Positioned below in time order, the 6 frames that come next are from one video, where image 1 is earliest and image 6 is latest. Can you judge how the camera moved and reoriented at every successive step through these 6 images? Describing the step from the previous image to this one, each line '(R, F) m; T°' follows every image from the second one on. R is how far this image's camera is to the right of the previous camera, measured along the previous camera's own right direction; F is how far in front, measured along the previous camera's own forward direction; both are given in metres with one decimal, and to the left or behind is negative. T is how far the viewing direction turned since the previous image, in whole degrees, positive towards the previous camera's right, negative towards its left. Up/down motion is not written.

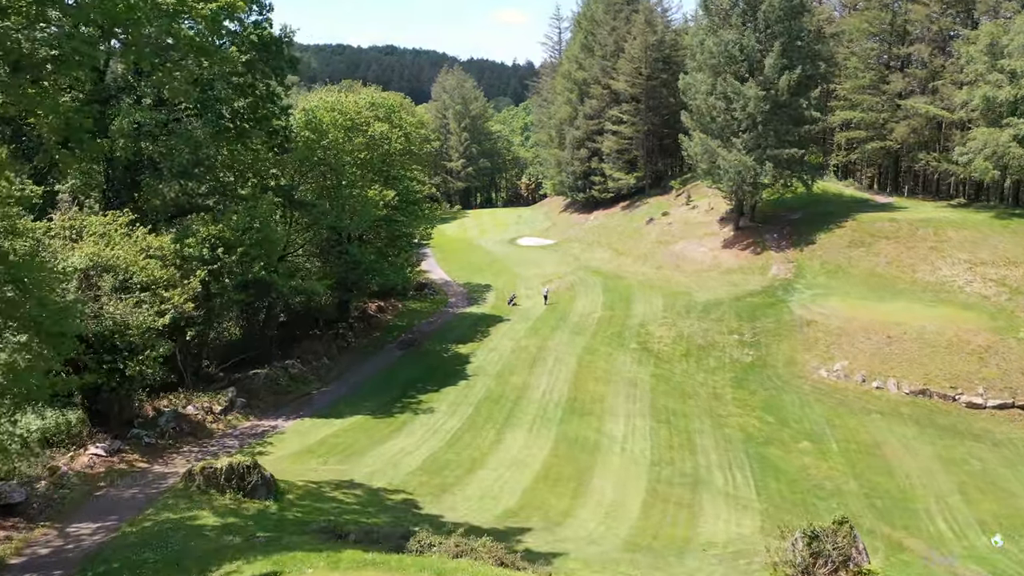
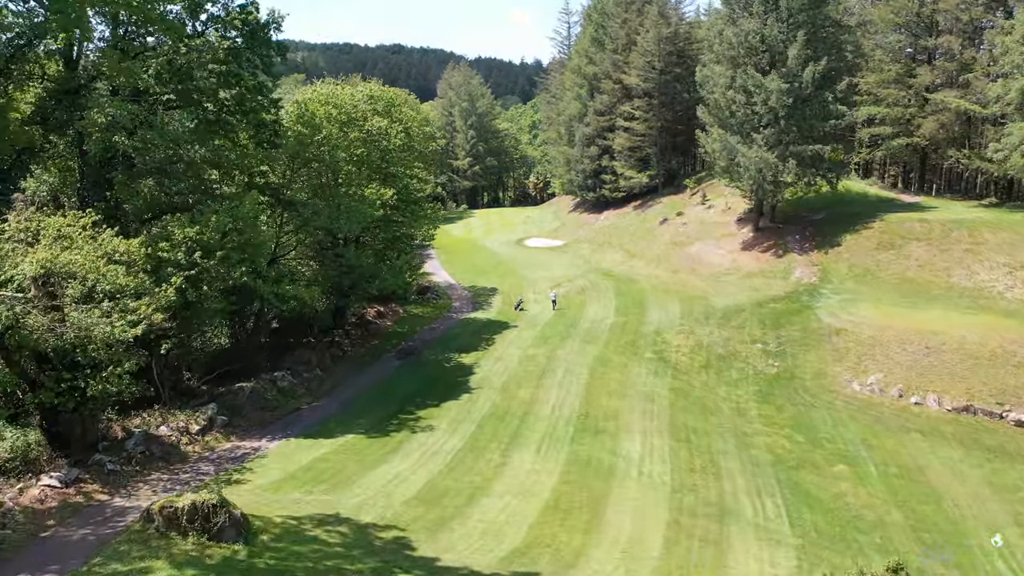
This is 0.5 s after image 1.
(0.0, +2.3) m; -1°
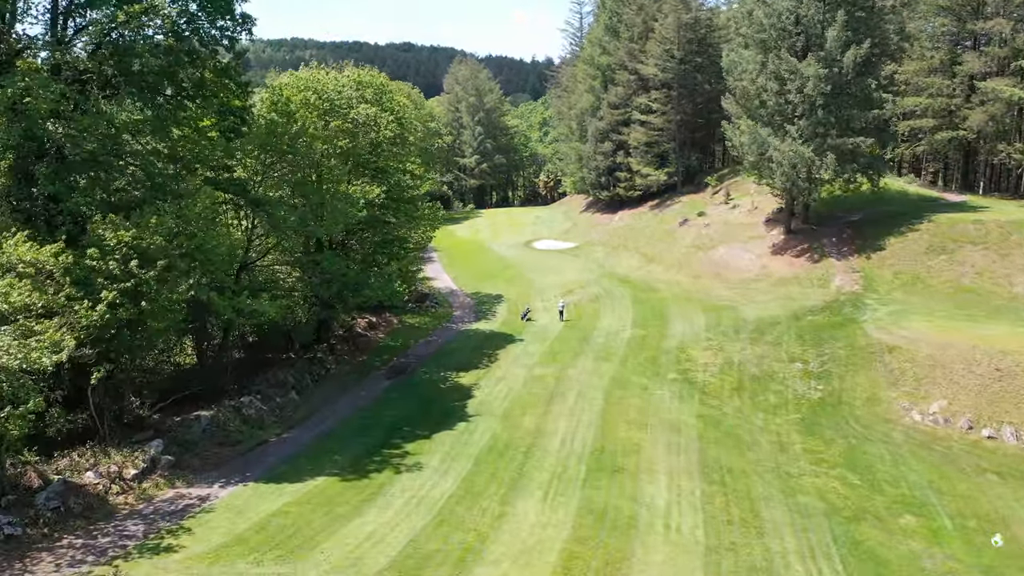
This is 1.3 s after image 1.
(+0.2, +3.9) m; -1°
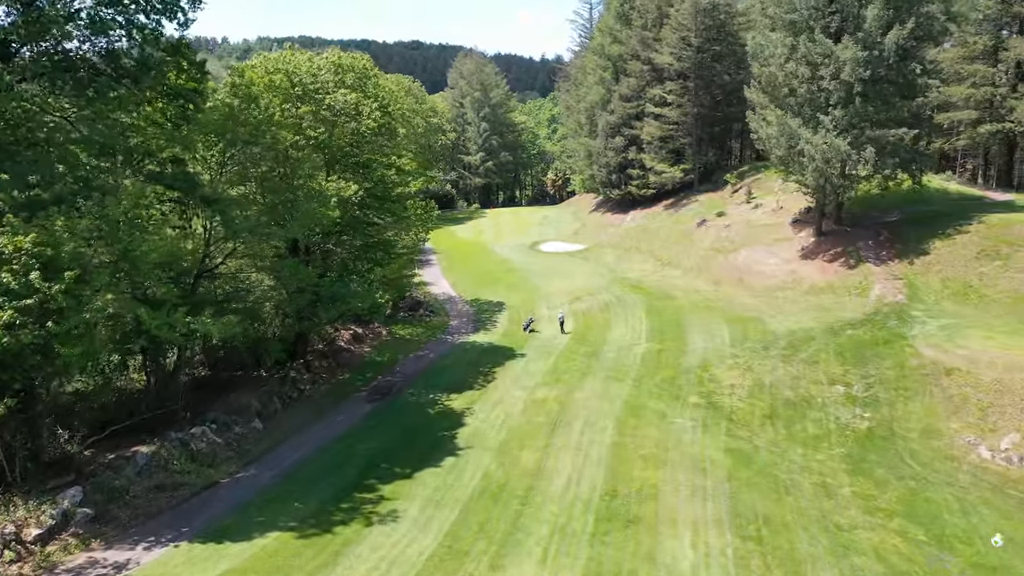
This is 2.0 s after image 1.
(+0.4, +3.6) m; -1°
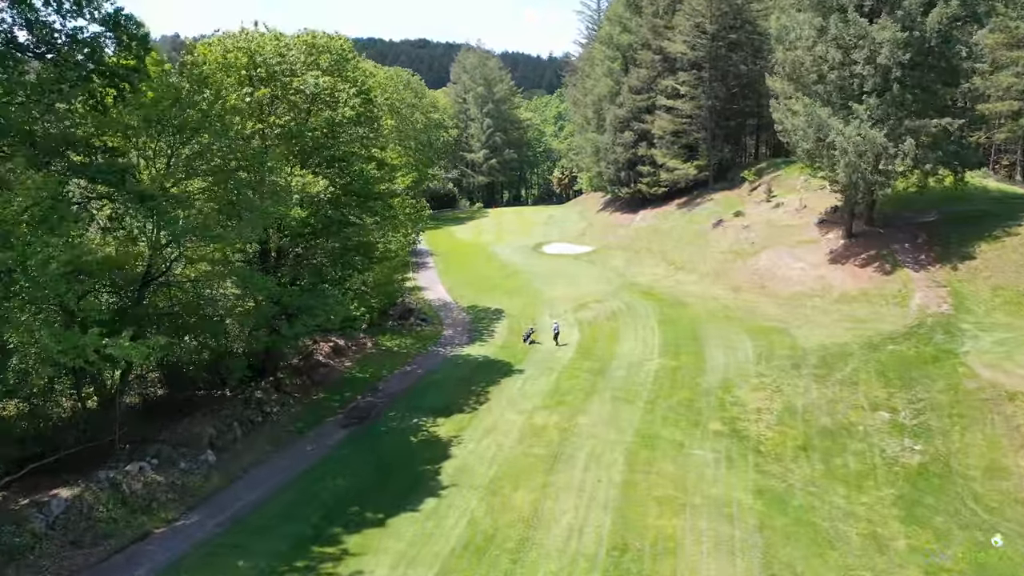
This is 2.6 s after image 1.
(+0.4, +3.1) m; -1°
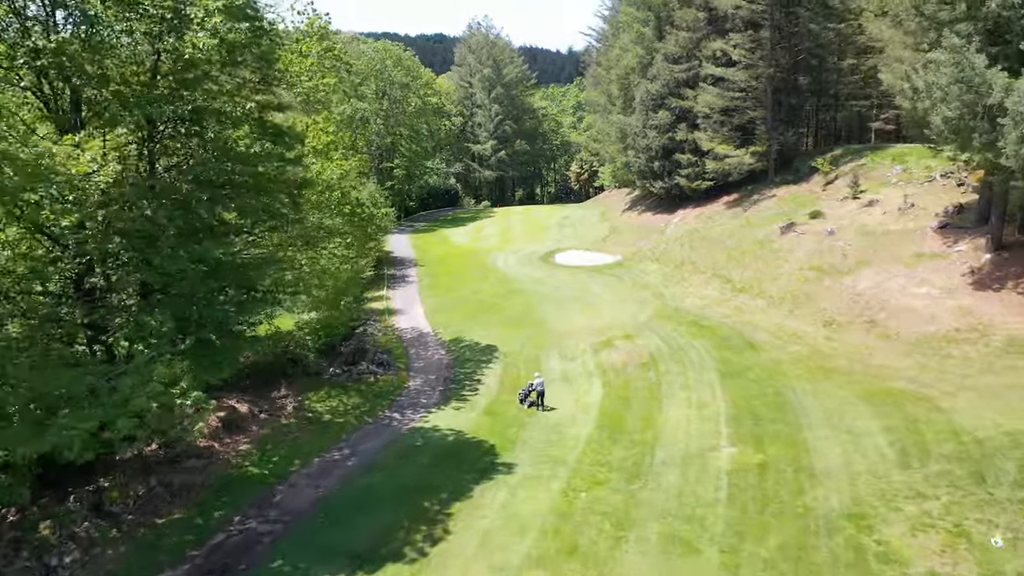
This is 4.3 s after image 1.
(+0.8, +10.0) m; -1°
